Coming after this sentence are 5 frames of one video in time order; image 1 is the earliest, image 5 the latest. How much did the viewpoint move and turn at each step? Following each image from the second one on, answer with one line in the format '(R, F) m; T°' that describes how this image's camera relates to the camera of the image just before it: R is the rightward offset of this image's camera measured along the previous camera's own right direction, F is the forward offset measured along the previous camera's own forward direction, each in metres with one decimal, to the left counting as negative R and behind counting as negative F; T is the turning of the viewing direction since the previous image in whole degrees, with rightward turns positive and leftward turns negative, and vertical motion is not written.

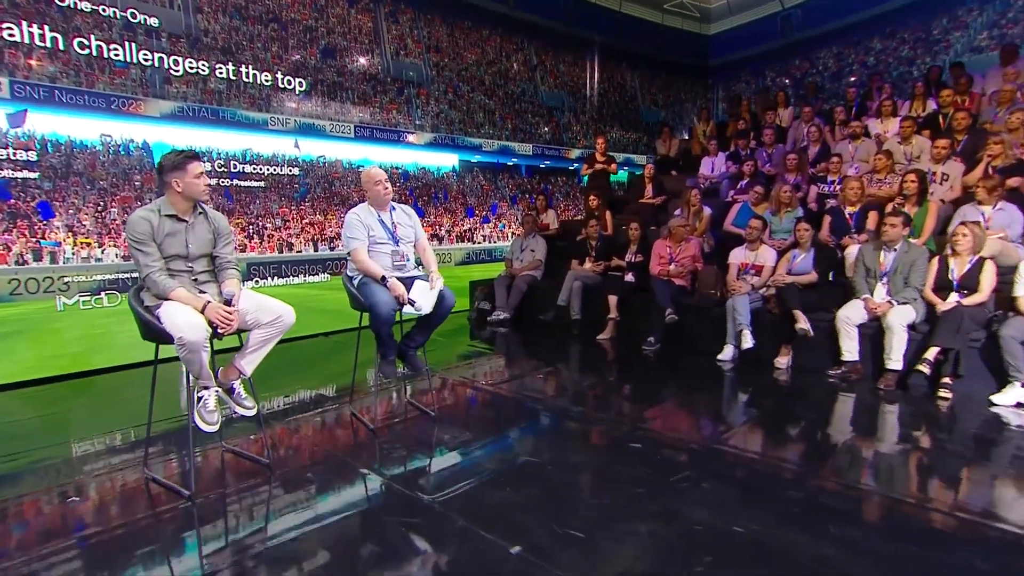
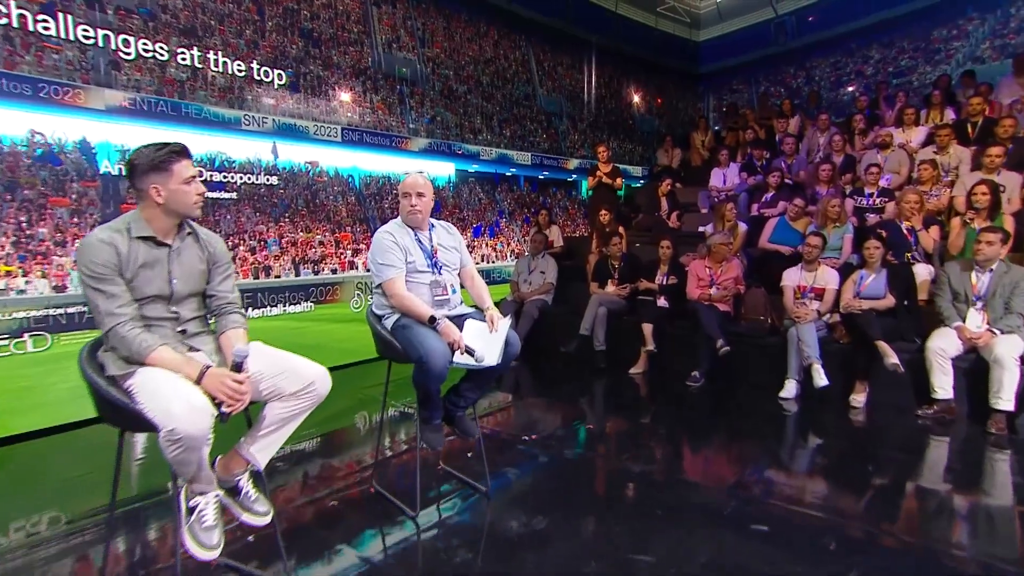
(-0.6, +0.8) m; +5°
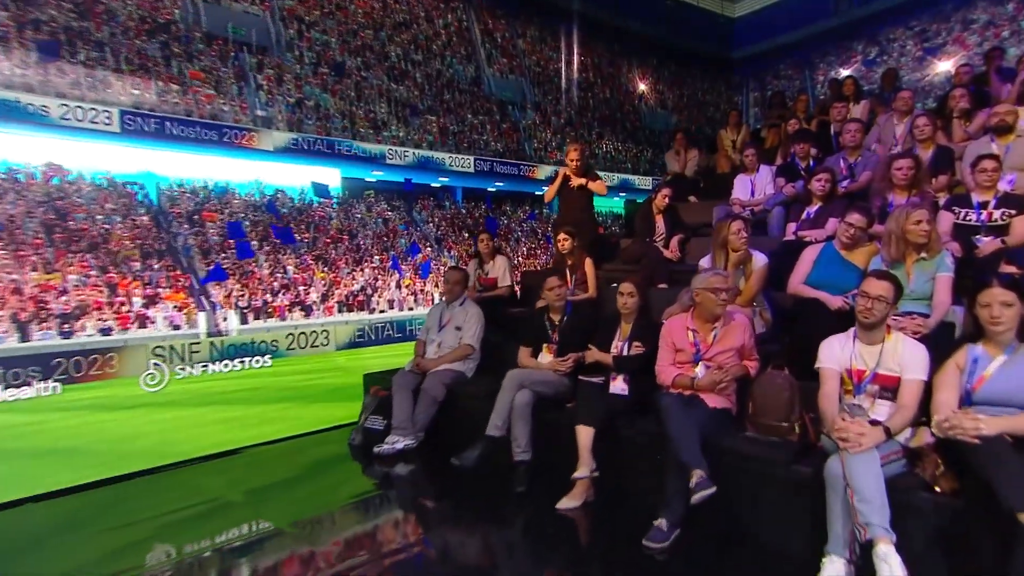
(+1.0, +2.0) m; -6°
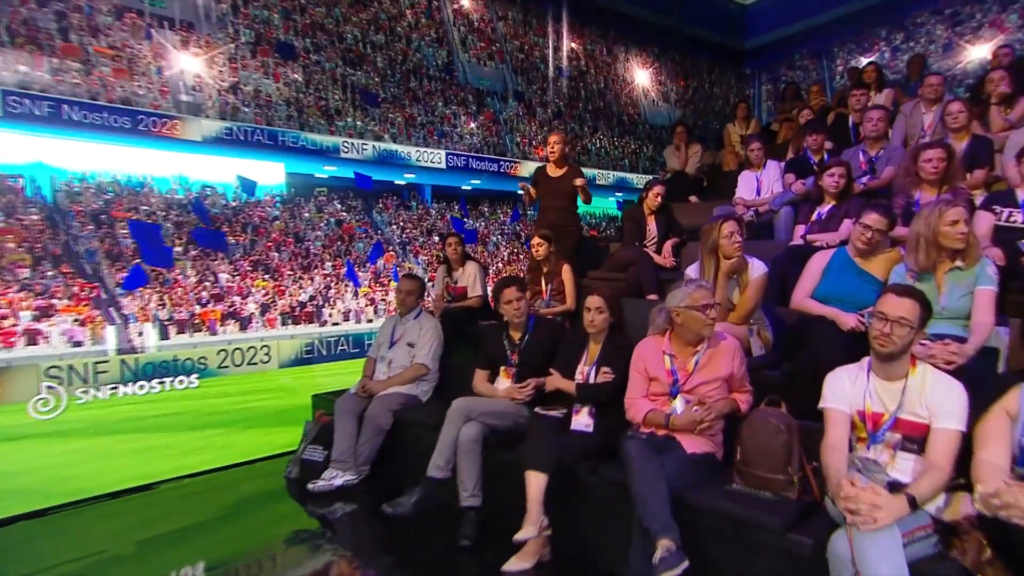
(+0.3, +0.5) m; -2°
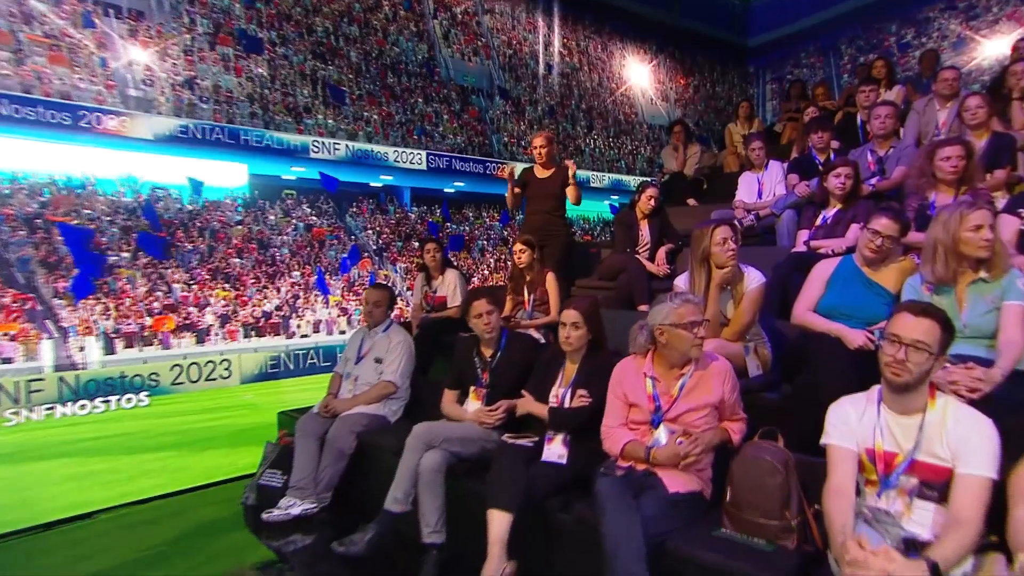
(+0.1, +0.3) m; -1°
